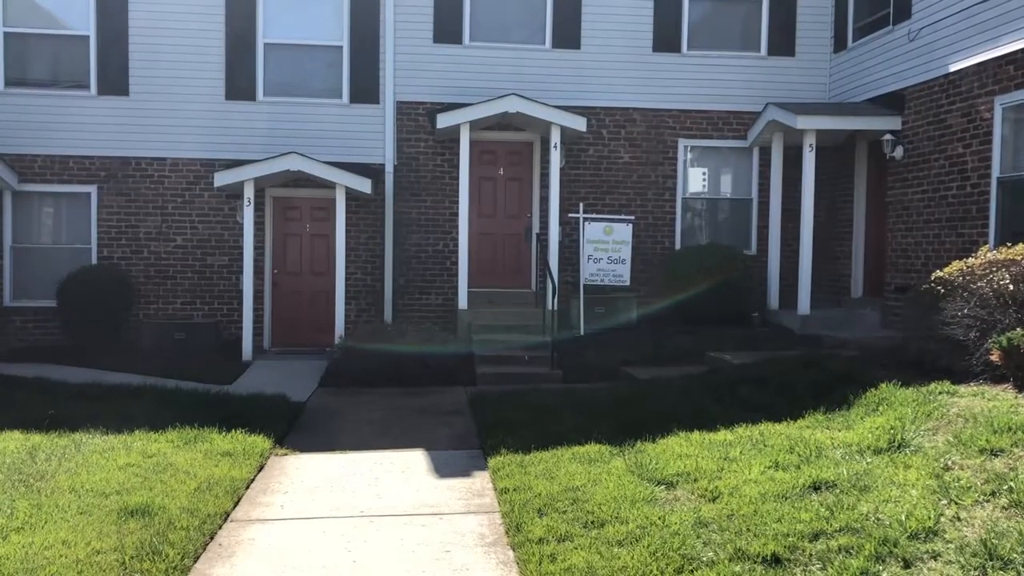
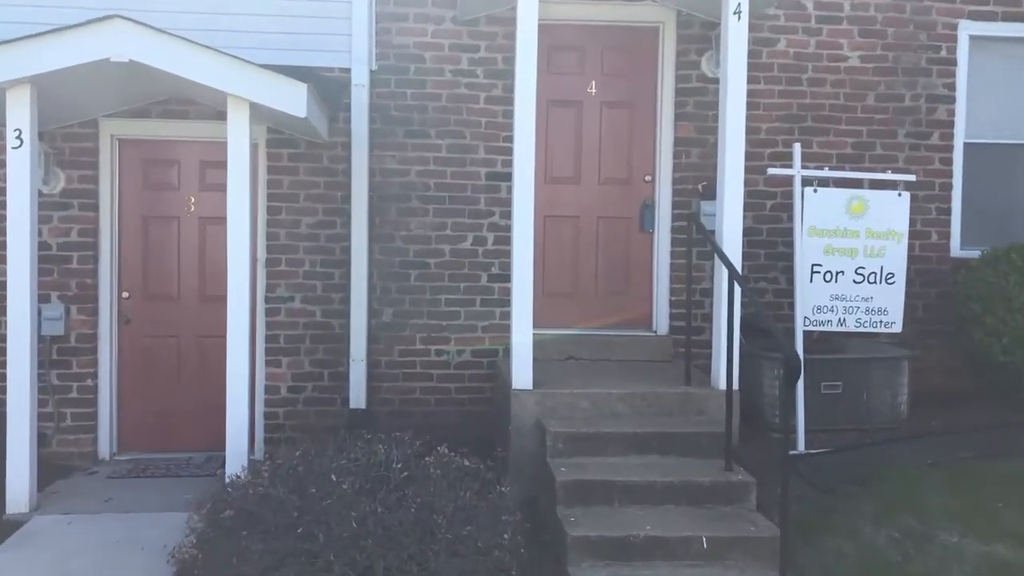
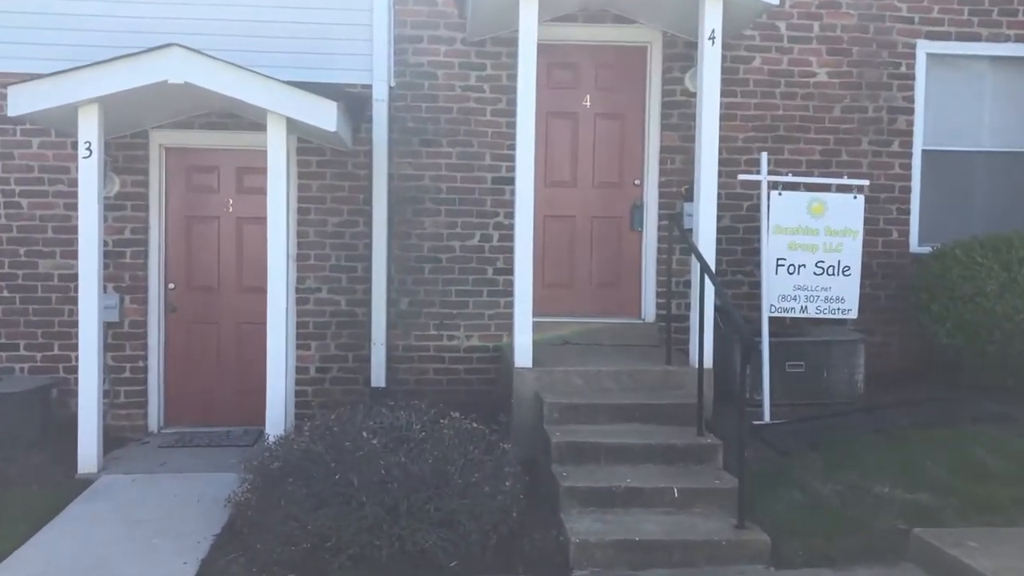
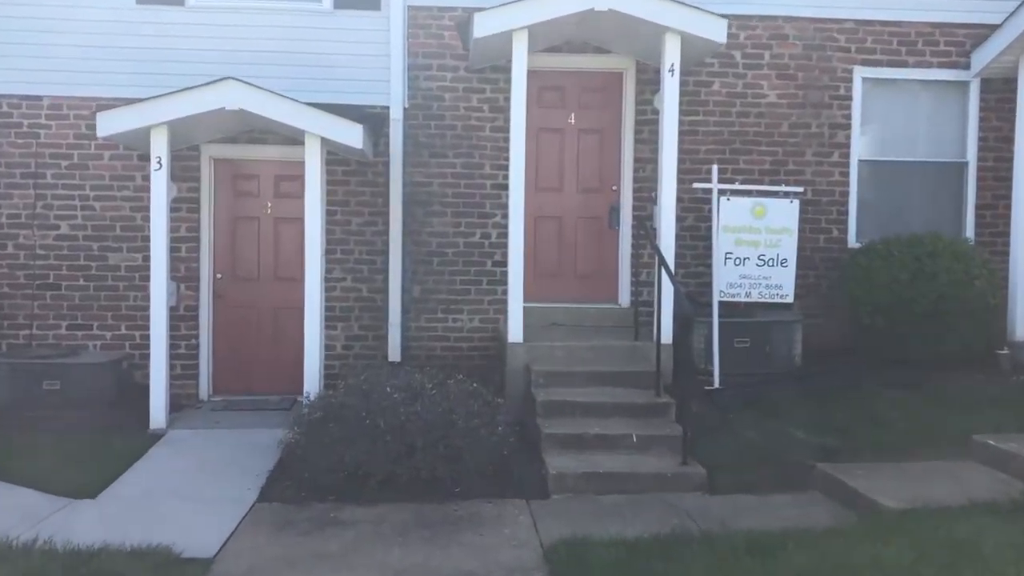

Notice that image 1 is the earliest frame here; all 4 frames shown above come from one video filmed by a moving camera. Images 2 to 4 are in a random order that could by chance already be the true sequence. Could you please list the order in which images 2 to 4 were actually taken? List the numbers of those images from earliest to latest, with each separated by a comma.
4, 3, 2
